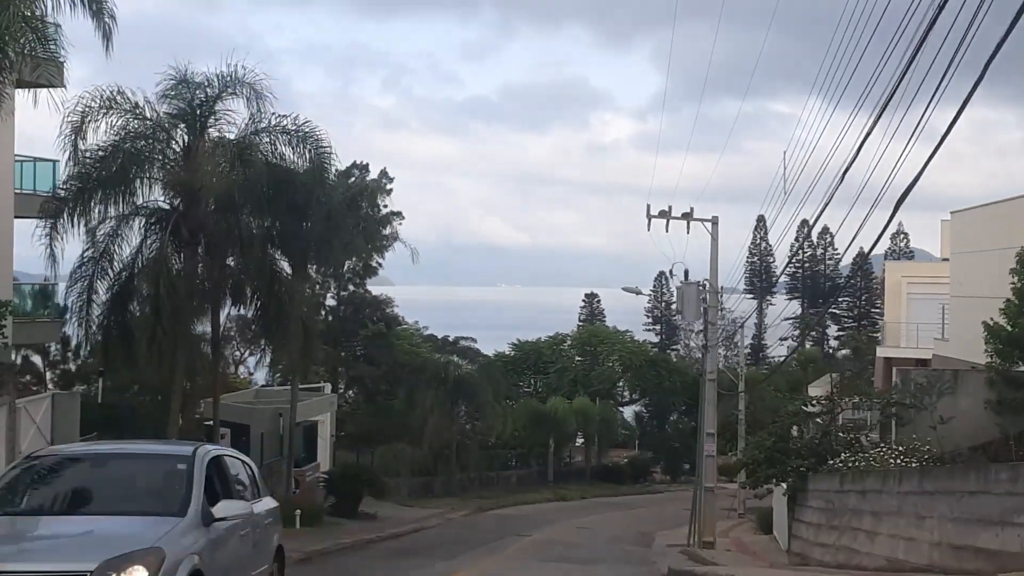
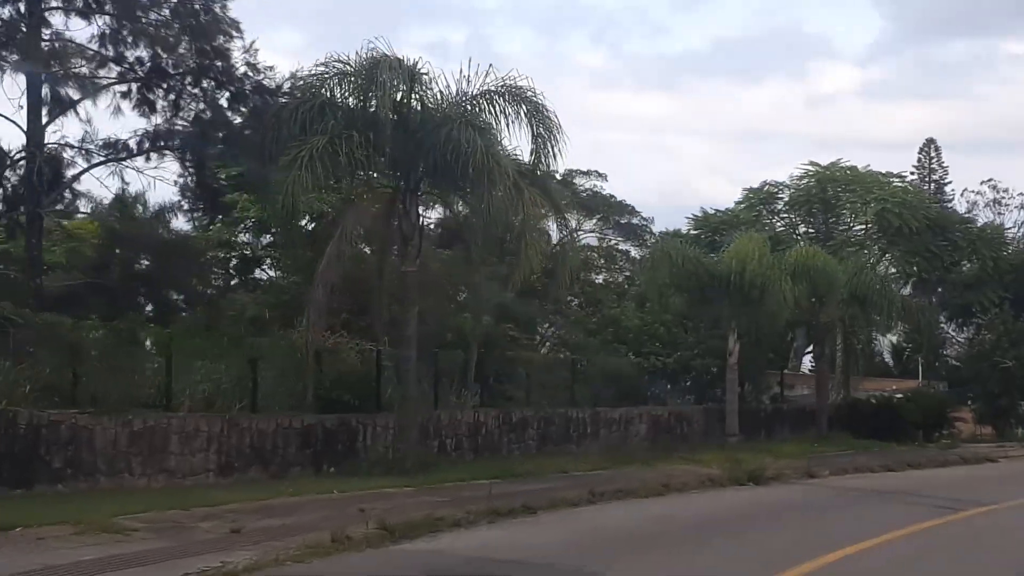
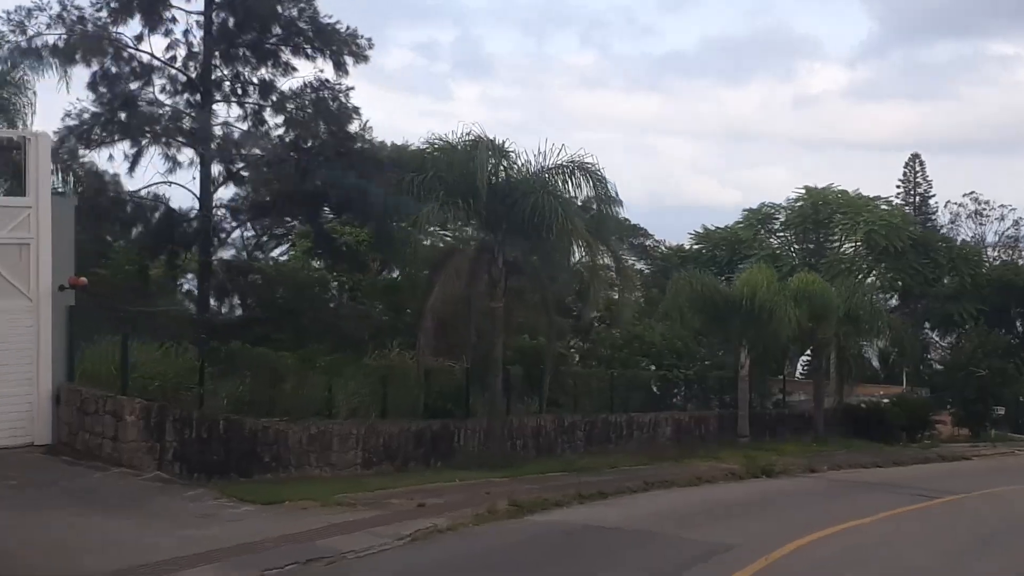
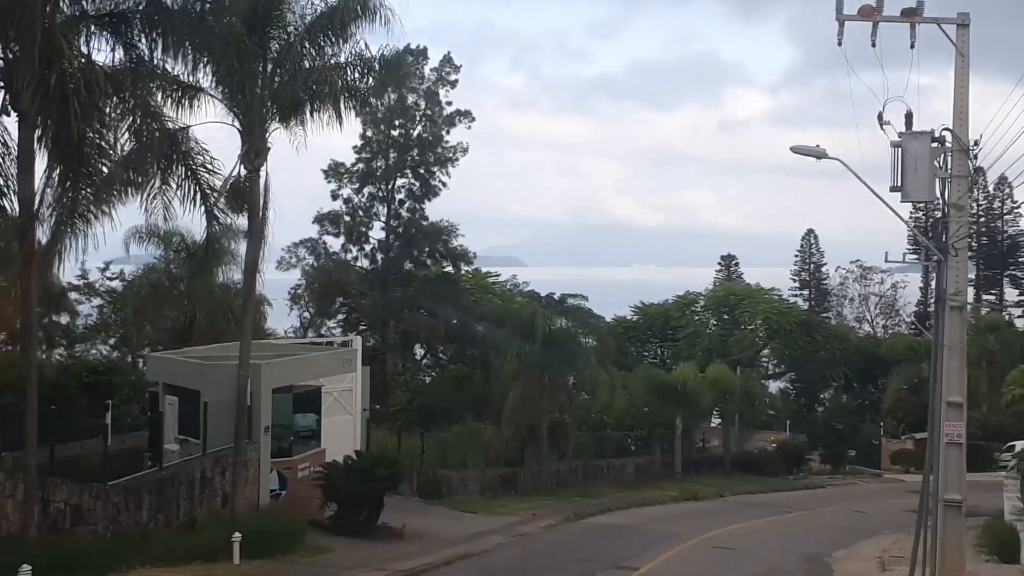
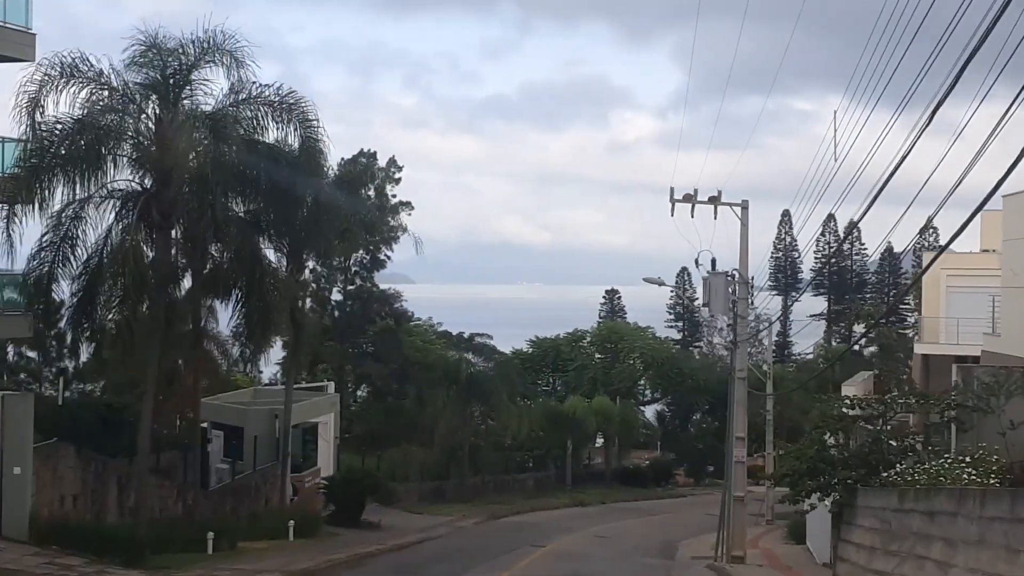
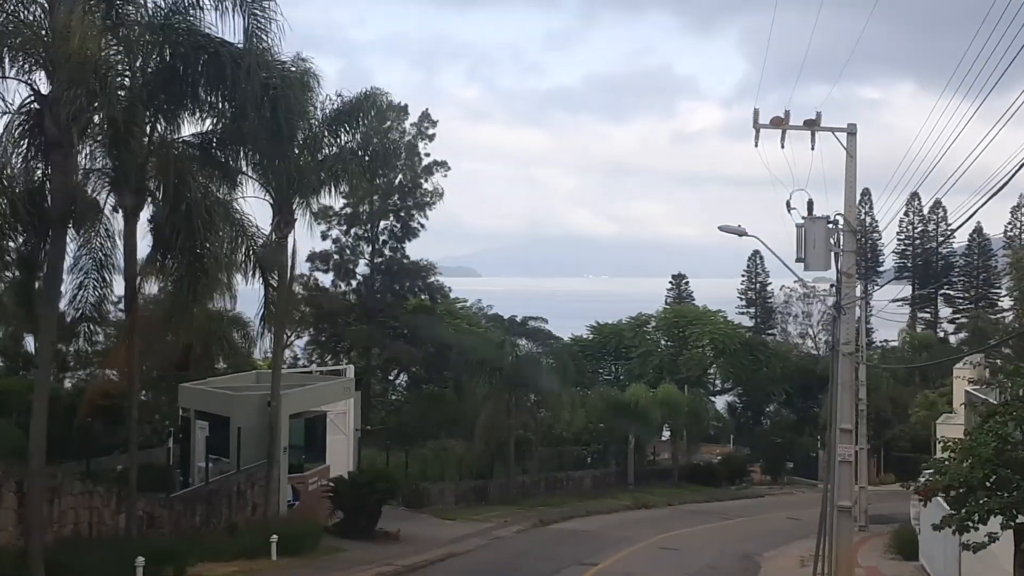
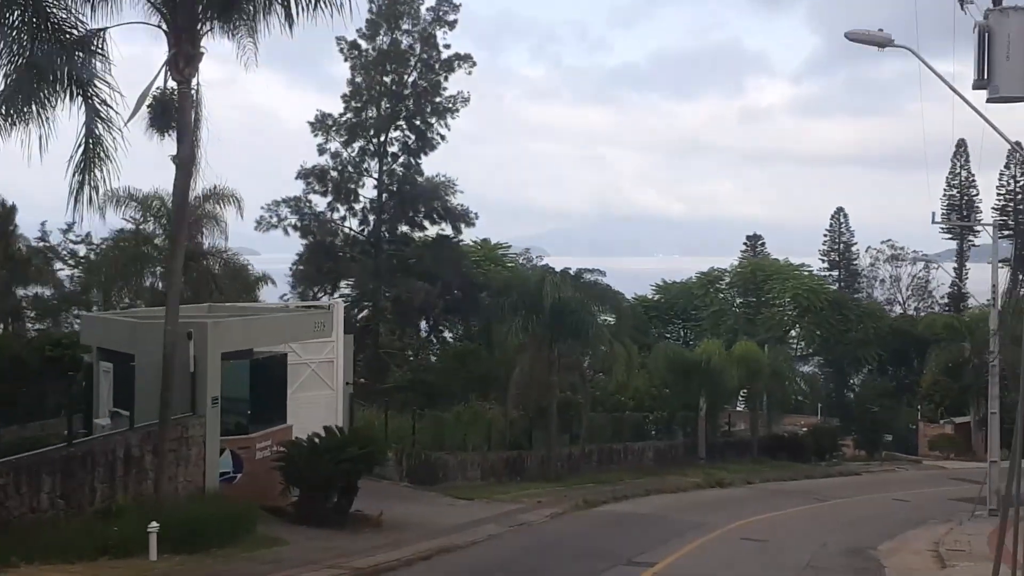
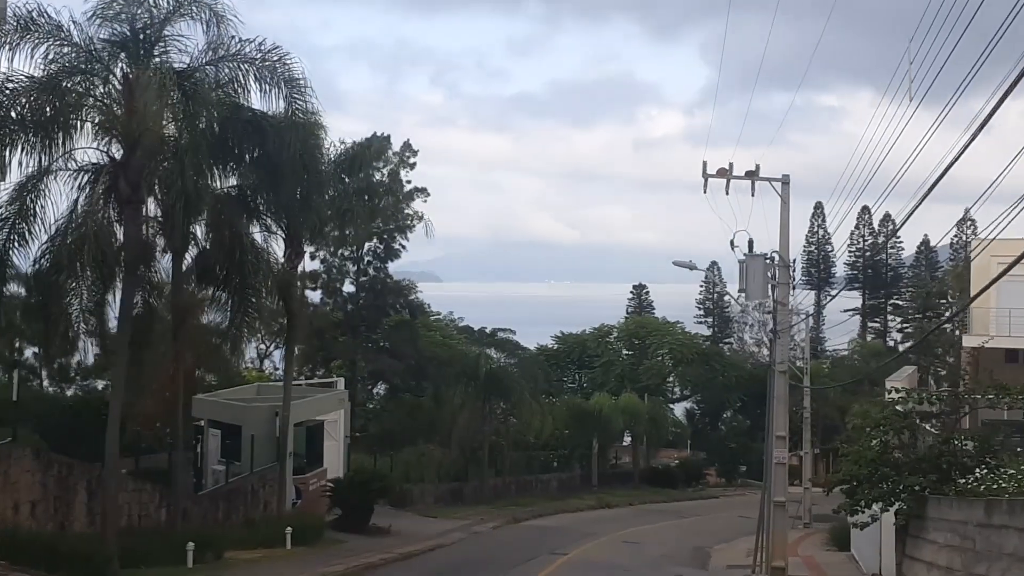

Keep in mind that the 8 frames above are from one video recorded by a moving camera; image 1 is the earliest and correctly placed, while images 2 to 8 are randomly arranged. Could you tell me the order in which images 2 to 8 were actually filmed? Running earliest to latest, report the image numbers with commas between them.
5, 8, 6, 4, 7, 3, 2
